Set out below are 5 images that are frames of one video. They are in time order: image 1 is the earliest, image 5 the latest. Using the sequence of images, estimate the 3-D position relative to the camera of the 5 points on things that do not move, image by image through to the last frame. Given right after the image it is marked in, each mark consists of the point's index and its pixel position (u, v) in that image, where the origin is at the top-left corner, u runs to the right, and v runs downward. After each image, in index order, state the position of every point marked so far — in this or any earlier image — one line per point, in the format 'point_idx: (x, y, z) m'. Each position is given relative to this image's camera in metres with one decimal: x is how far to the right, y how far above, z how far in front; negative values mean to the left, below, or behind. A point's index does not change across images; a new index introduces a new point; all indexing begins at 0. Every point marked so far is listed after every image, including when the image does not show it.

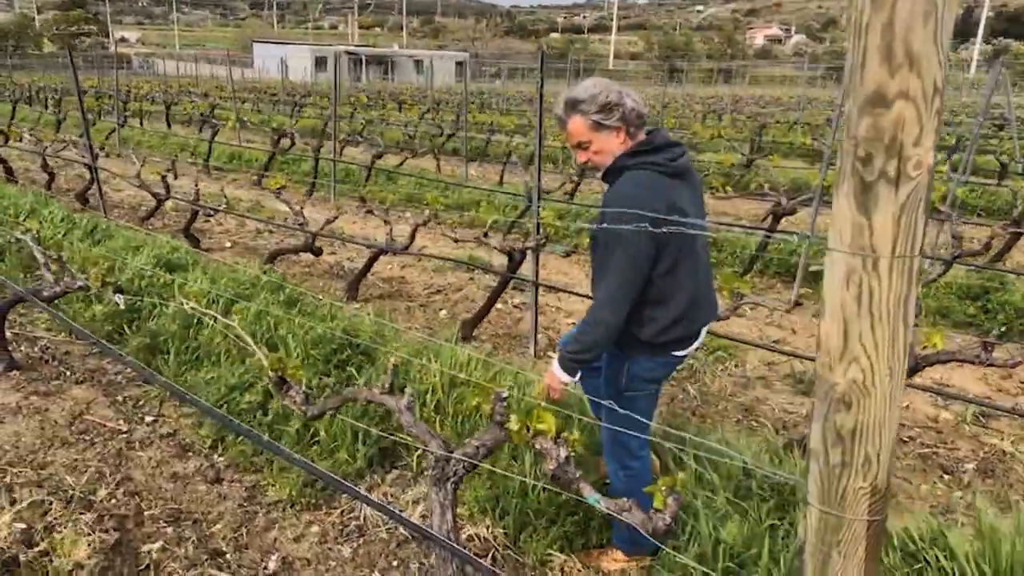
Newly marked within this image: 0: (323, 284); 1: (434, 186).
0: (-1.6, 0.0, +6.6) m
1: (-1.0, +1.3, +10.4) m
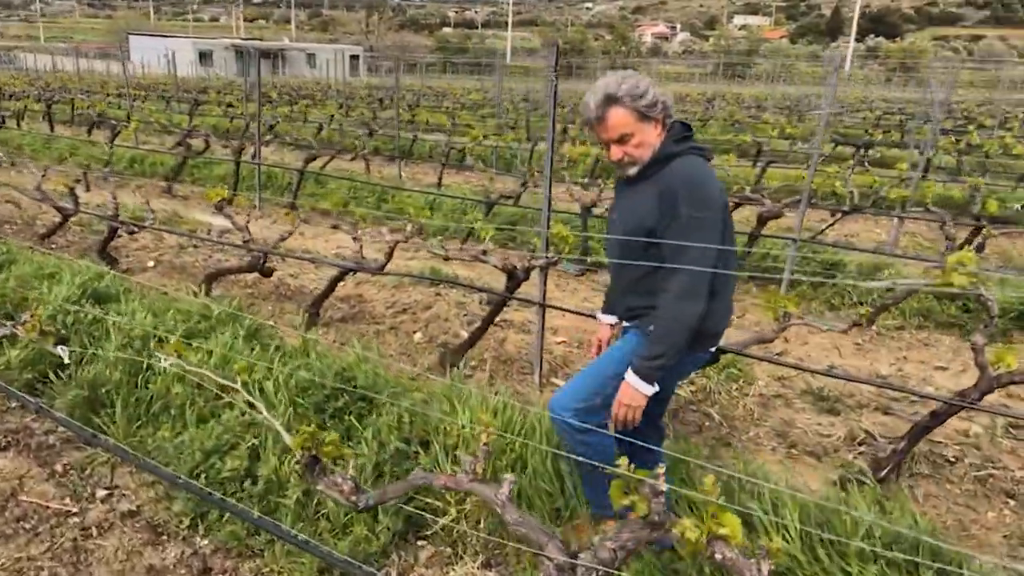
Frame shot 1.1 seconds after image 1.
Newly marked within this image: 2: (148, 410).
0: (-1.8, -0.1, +5.9) m
1: (-1.8, +1.2, +9.7) m
2: (-1.8, -0.6, +3.8) m
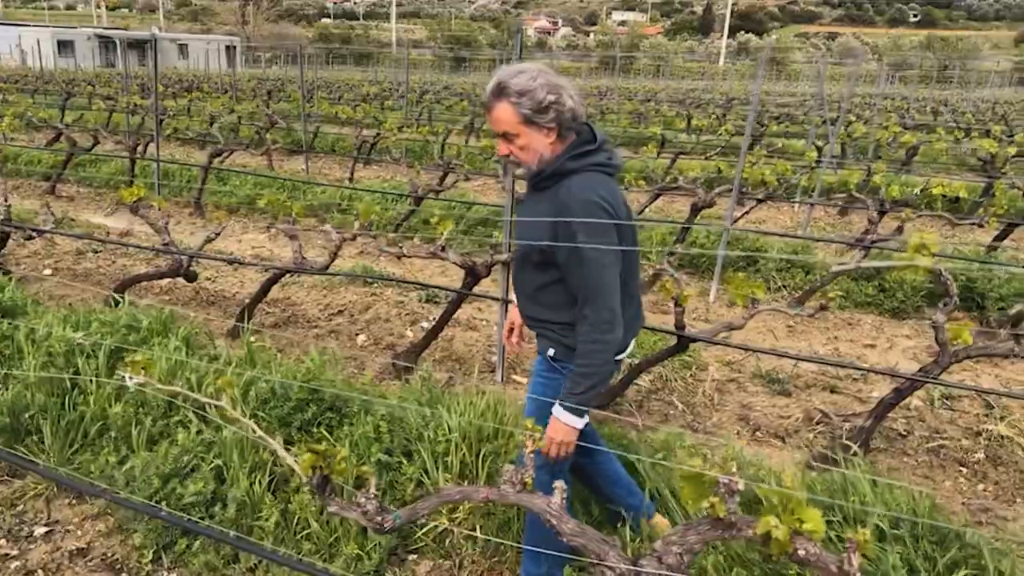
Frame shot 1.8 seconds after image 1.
0: (-2.2, -0.2, +5.5) m
1: (-2.8, +1.2, +9.3) m
2: (-1.9, -0.7, +3.4) m
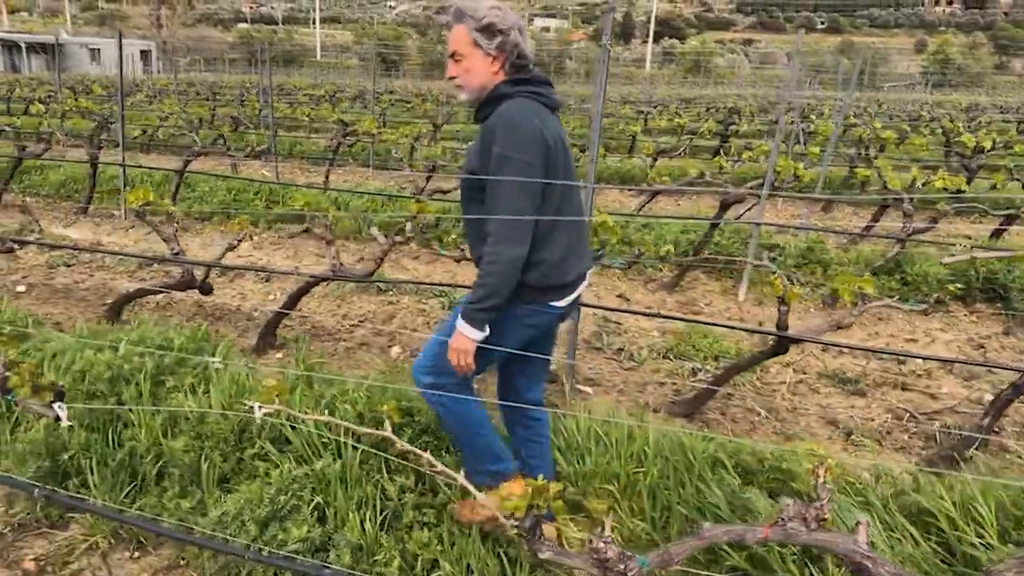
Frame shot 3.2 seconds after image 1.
0: (-1.9, -0.3, +4.9) m
1: (-2.9, +1.0, +8.7) m
2: (-1.4, -0.7, +3.0) m
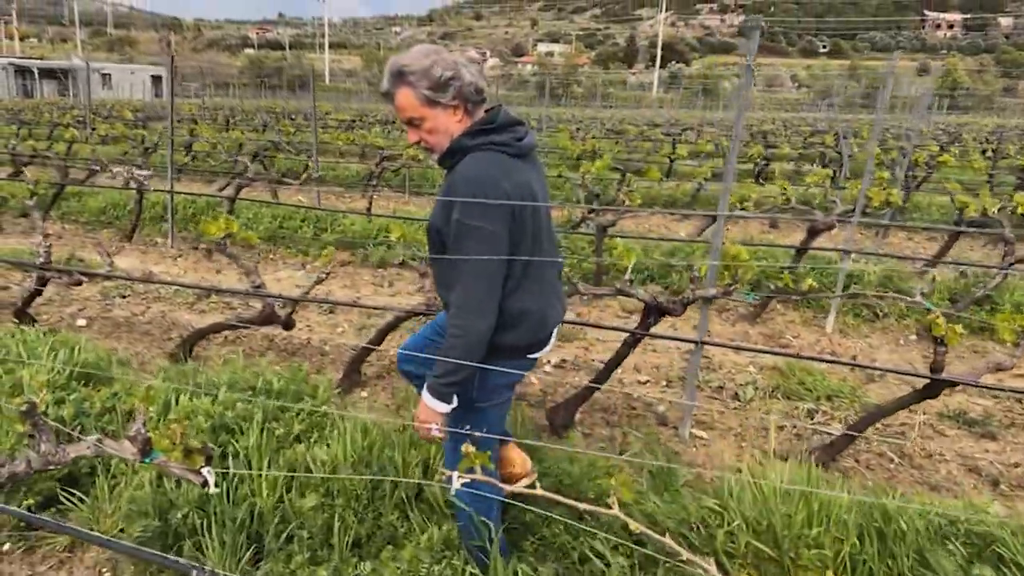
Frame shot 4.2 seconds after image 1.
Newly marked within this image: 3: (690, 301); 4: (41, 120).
0: (-1.4, -0.5, +4.7) m
1: (-2.3, +0.7, +8.5) m
2: (-0.9, -0.9, +2.7) m
3: (+0.8, -0.1, +3.5) m
4: (-10.2, +3.7, +16.7) m
